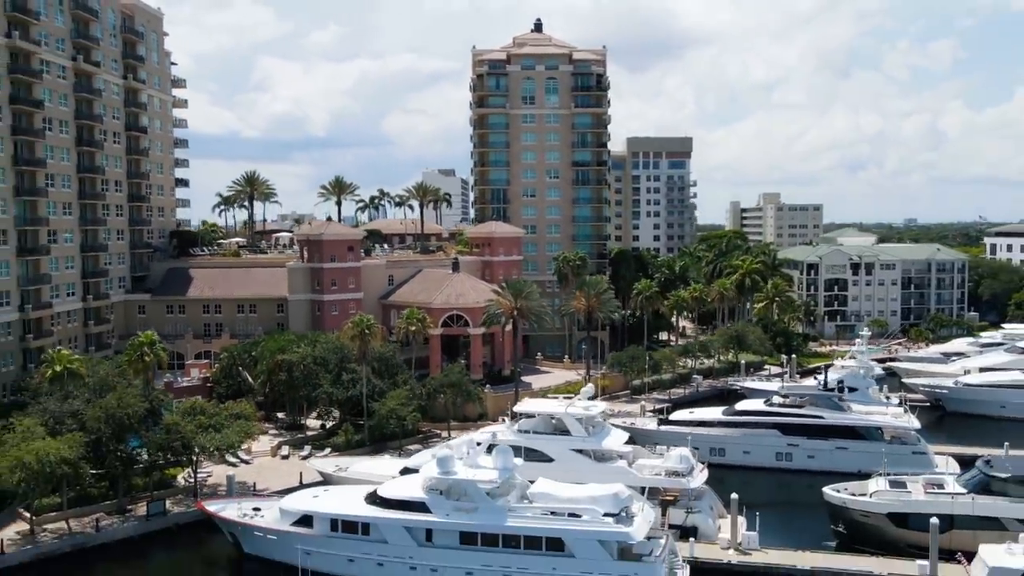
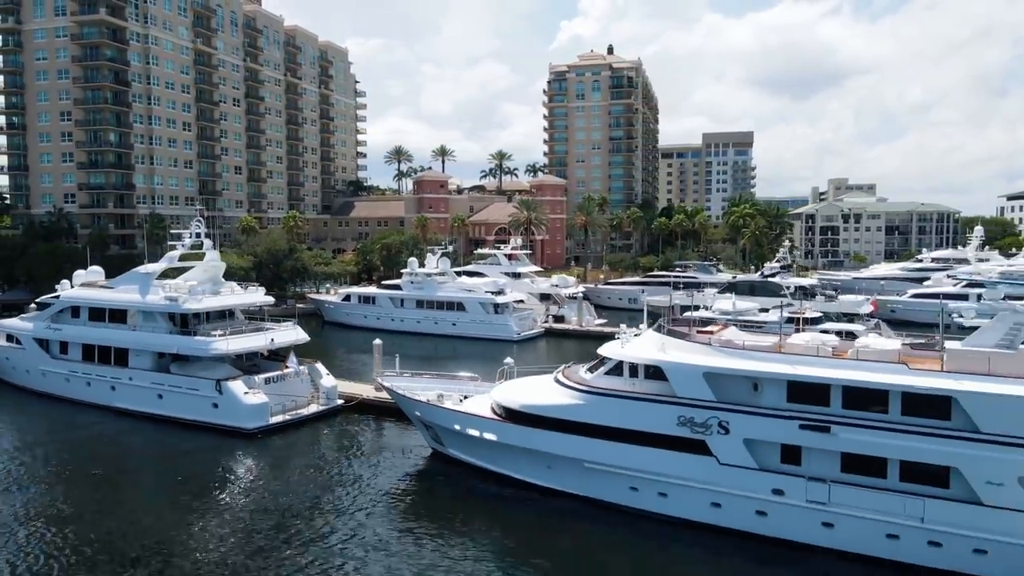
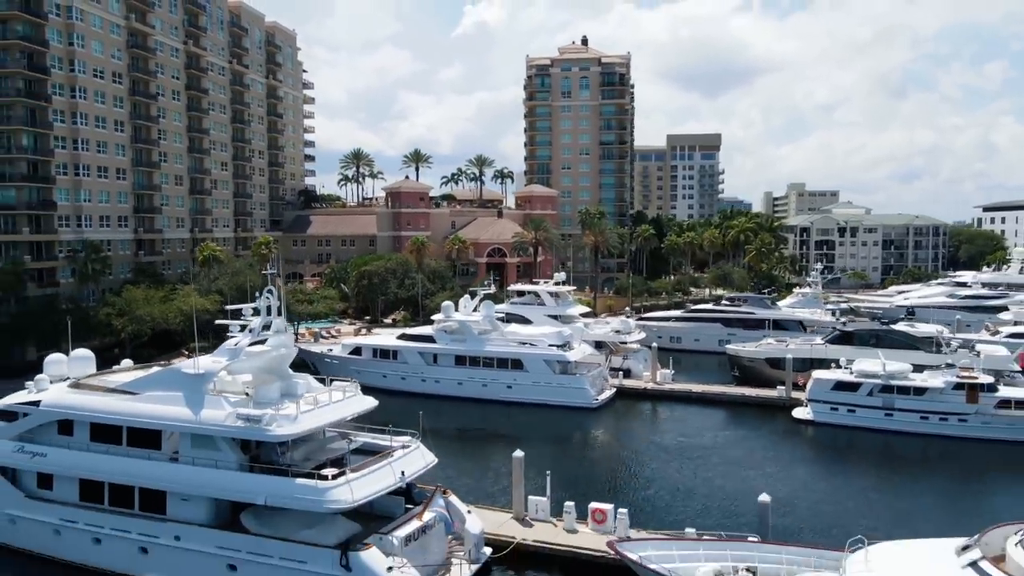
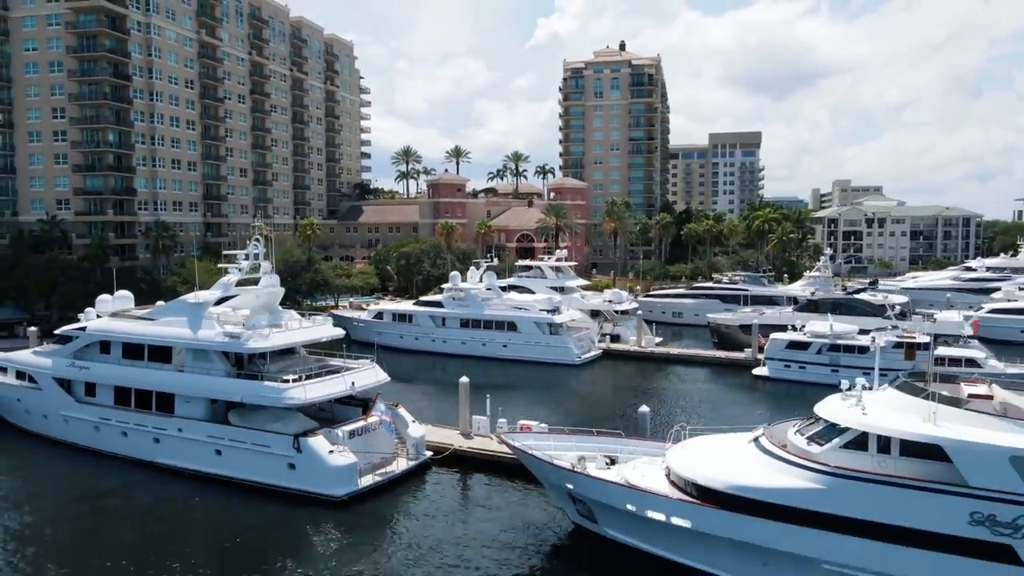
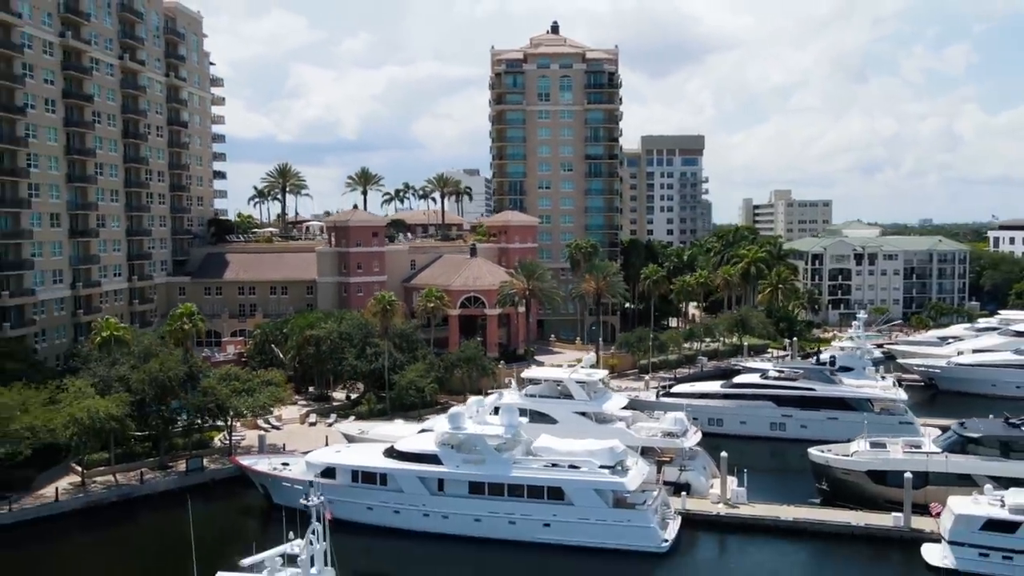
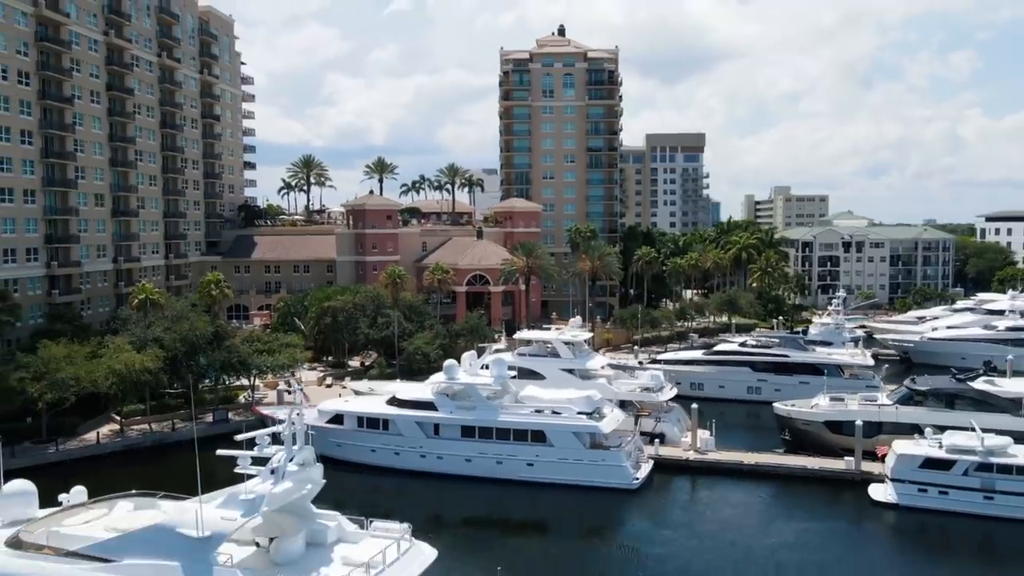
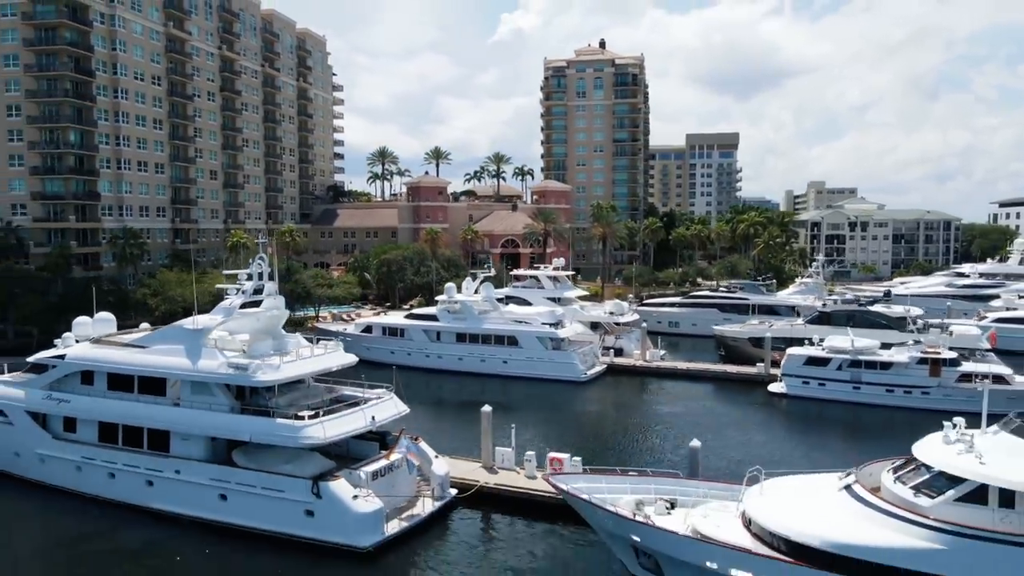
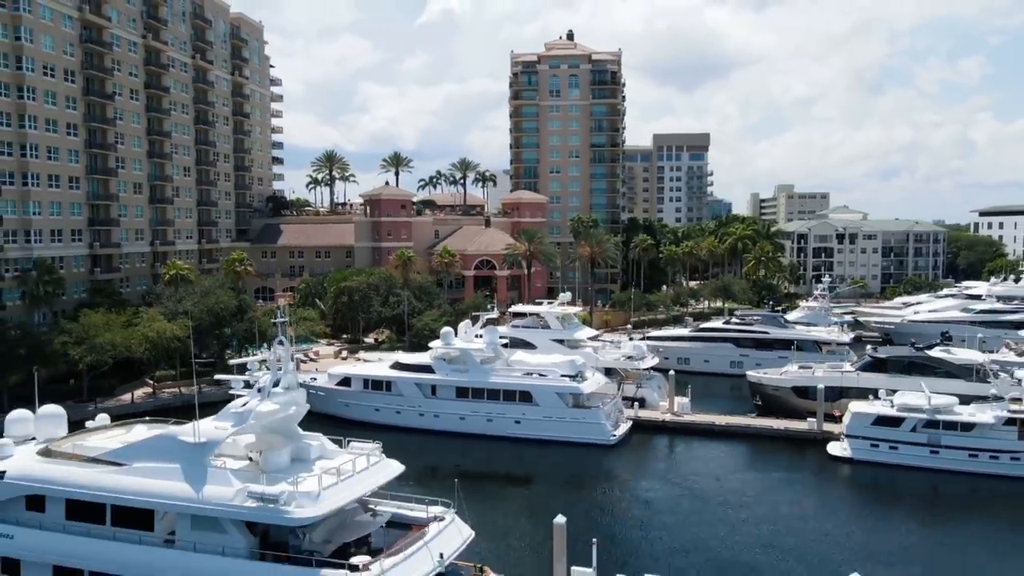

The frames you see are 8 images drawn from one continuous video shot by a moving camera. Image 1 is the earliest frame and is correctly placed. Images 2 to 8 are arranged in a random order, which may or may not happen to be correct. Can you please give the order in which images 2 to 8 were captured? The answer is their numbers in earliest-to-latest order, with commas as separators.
5, 6, 8, 3, 7, 4, 2
